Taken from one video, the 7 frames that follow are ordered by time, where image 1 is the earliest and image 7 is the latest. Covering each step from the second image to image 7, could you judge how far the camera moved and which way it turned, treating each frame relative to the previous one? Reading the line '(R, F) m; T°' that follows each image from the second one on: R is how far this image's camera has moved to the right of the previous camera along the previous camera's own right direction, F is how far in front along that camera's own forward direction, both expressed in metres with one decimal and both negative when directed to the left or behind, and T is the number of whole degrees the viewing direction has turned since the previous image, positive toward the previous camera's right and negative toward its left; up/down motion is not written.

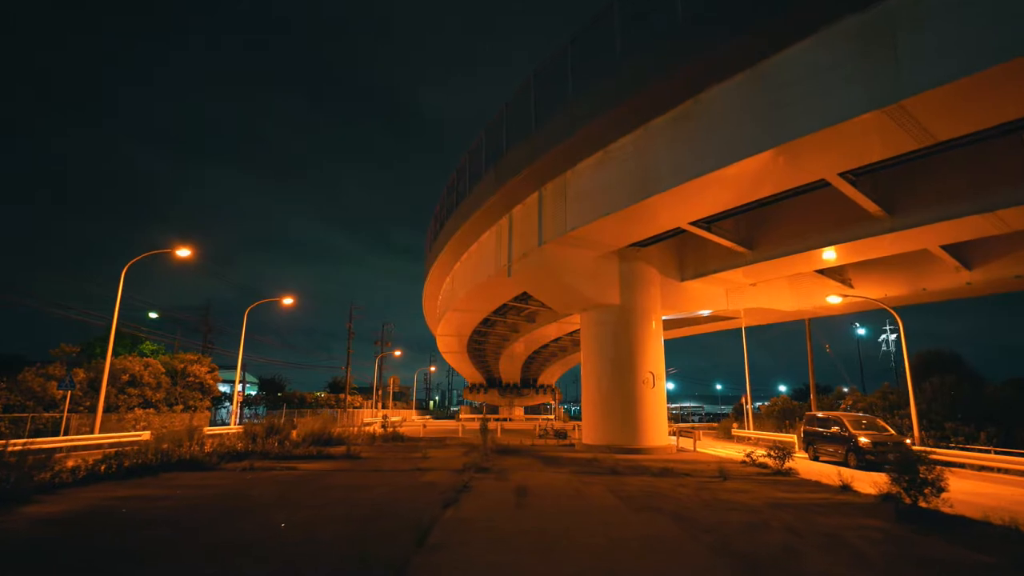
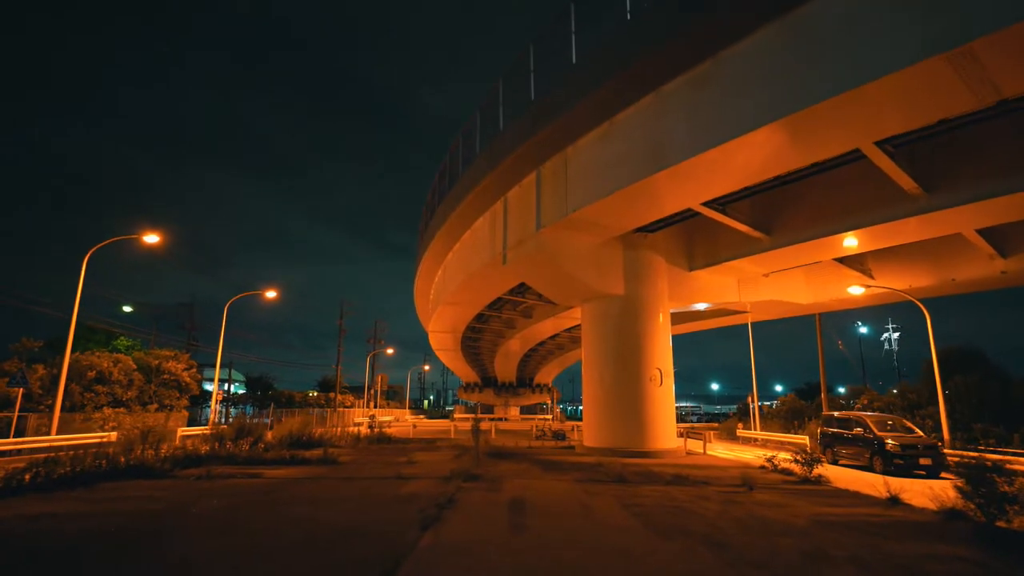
(0.0, +1.5) m; 0°
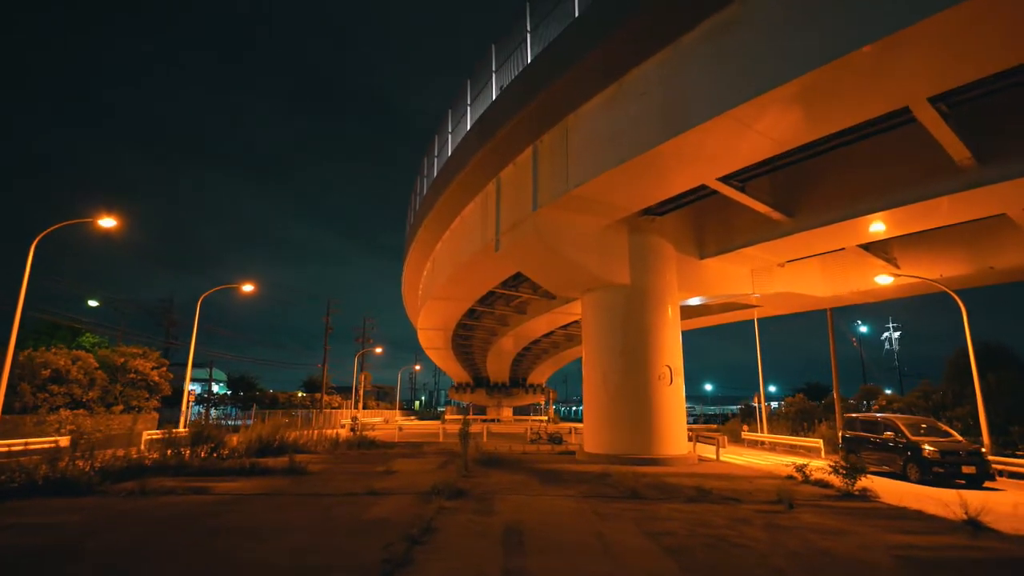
(0.0, +1.7) m; +1°
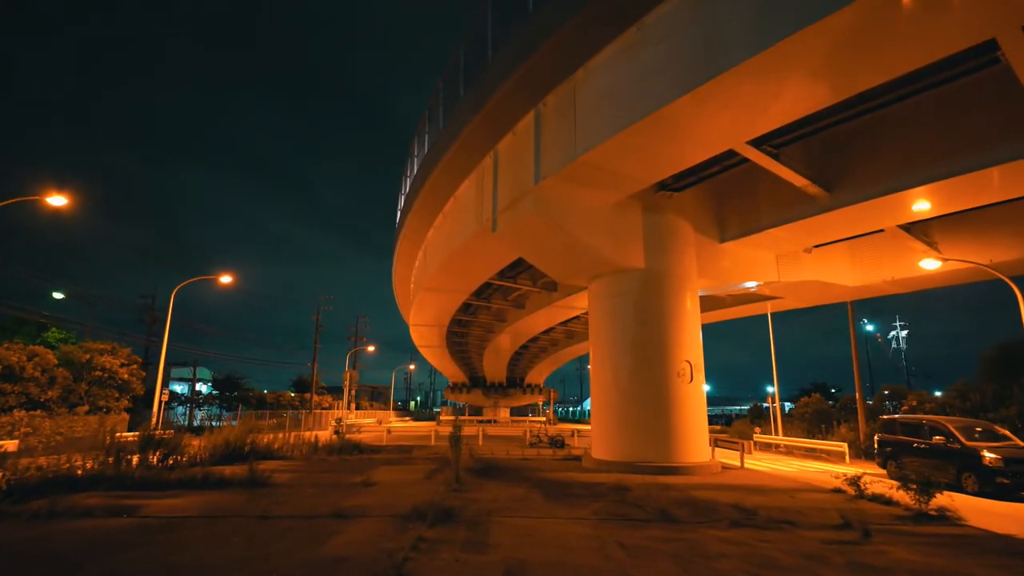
(0.0, +1.8) m; 0°
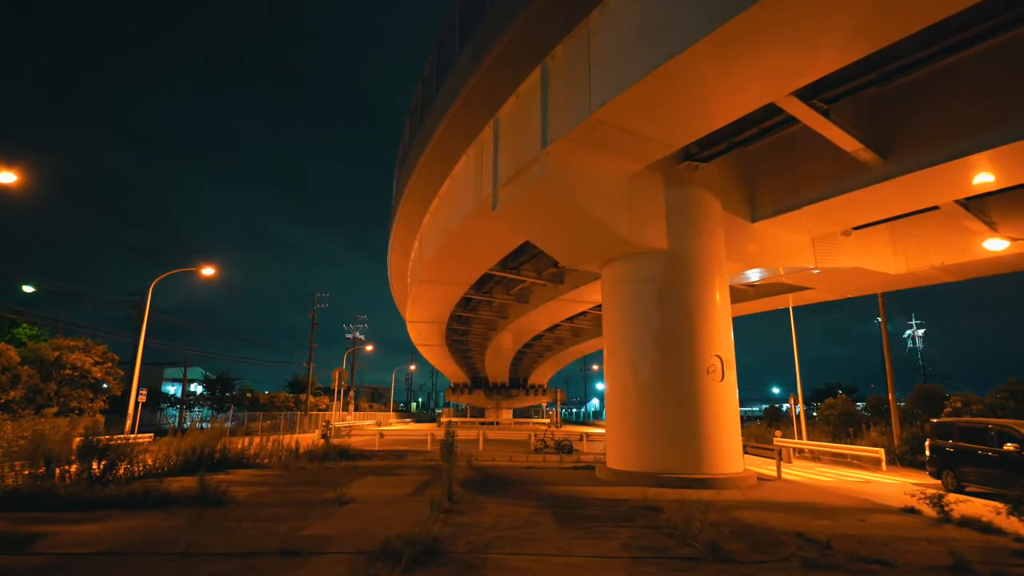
(0.0, +1.8) m; 0°
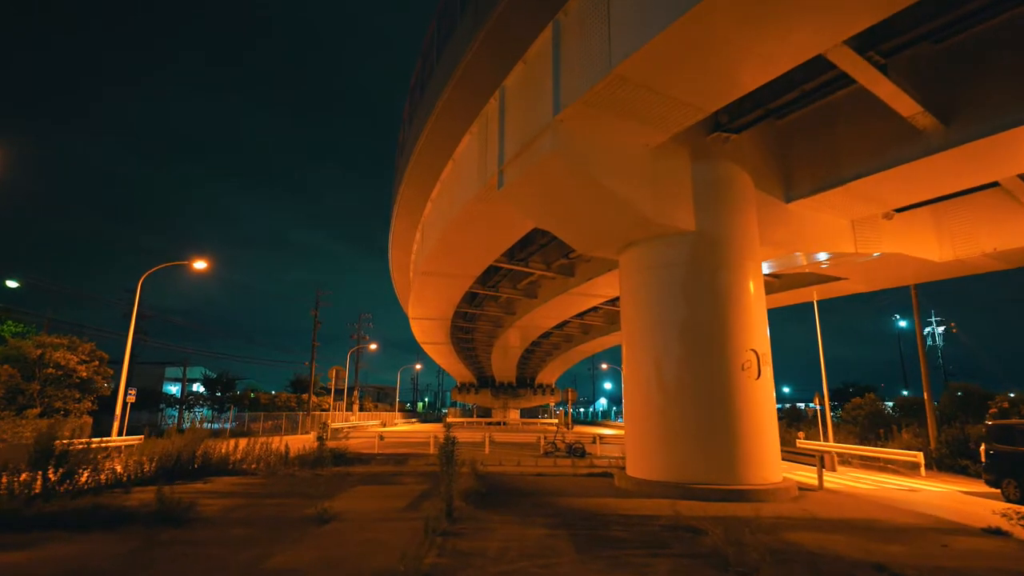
(0.0, +1.3) m; -1°
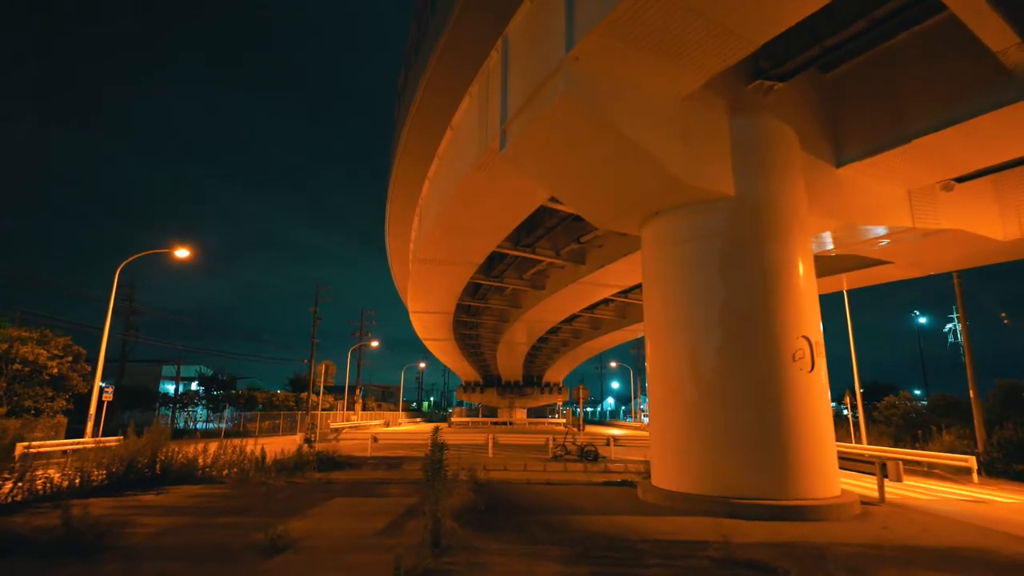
(0.0, +1.7) m; -1°
